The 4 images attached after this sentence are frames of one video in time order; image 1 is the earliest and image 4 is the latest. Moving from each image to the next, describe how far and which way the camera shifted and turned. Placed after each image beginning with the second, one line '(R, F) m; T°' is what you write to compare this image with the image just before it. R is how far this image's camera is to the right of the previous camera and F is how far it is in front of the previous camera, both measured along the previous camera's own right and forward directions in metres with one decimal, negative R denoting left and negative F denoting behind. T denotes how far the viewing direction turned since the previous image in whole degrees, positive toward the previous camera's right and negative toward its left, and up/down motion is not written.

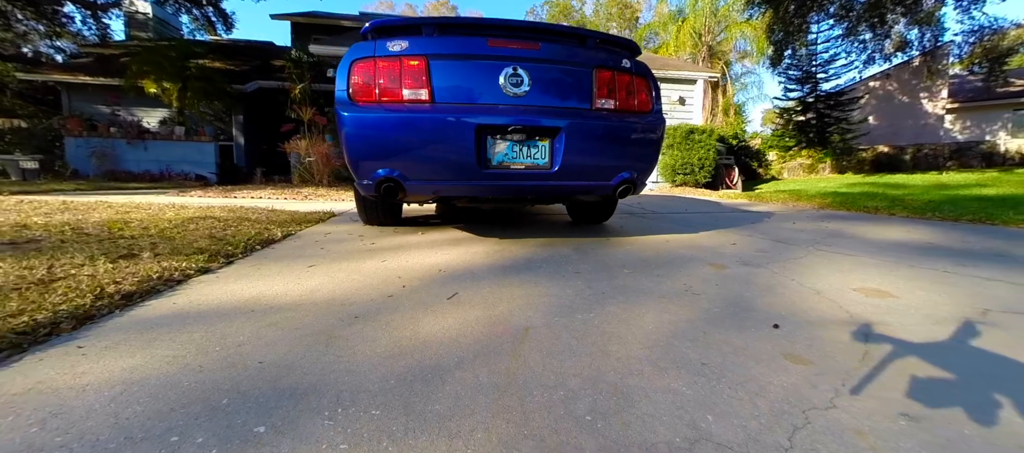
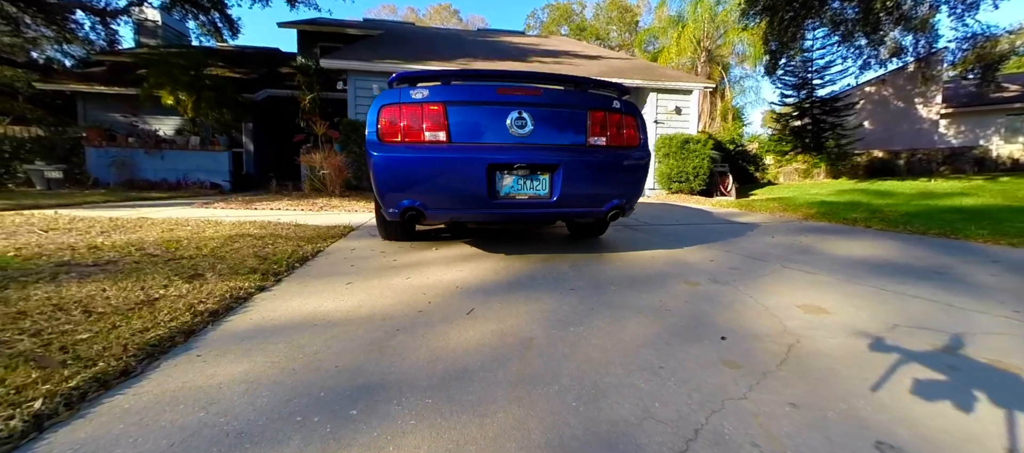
(0.0, -0.3) m; 0°
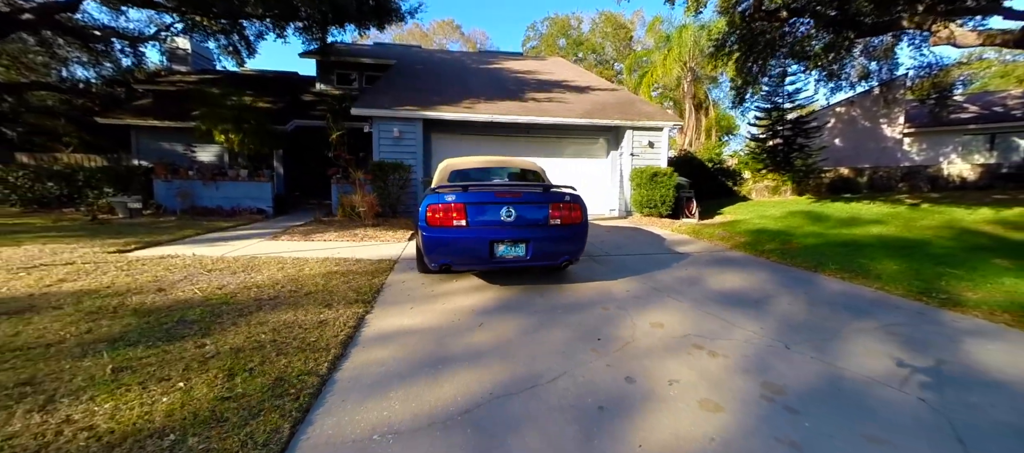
(+0.1, -1.4) m; 0°
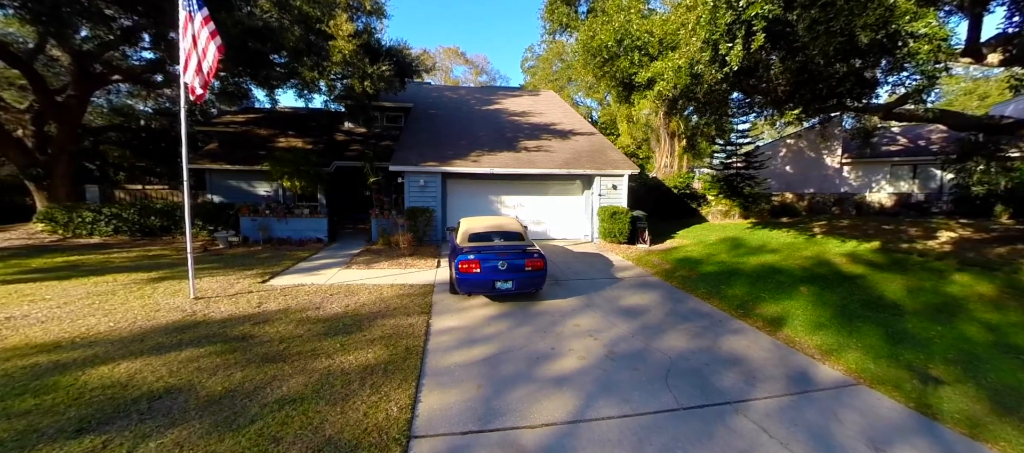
(+0.1, -2.8) m; 0°
